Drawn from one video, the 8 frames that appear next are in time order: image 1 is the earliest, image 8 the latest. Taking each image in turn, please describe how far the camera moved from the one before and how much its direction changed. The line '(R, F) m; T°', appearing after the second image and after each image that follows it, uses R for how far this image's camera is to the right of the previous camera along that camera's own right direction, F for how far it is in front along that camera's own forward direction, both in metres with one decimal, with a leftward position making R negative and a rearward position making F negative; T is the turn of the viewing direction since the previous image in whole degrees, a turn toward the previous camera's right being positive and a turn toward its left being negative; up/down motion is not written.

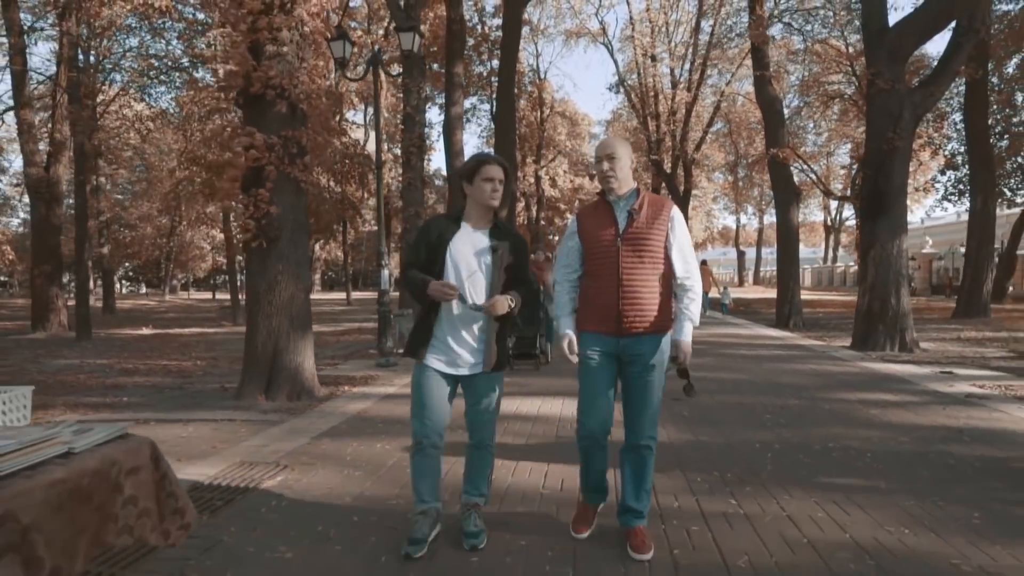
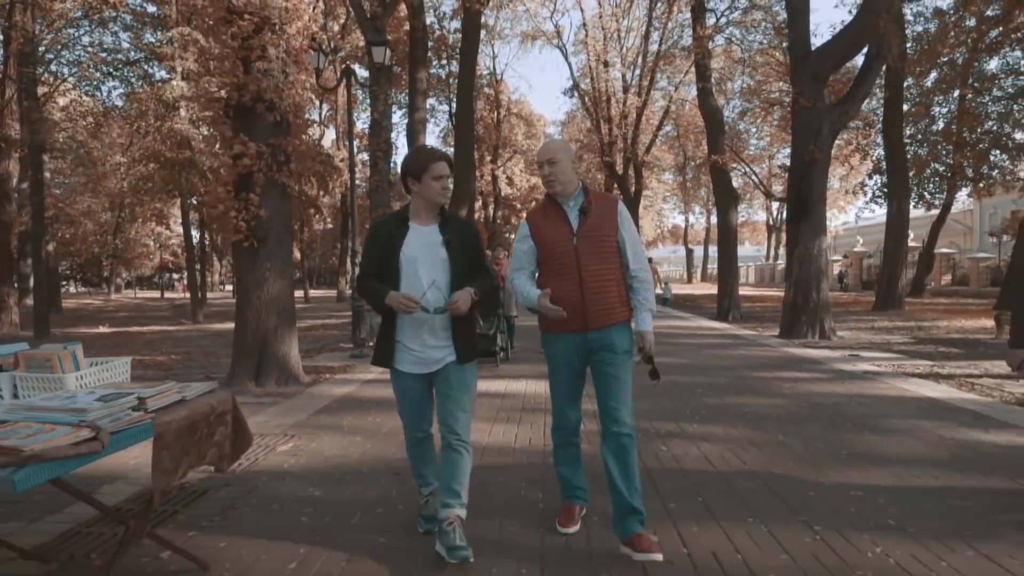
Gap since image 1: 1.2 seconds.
(-0.2, -1.1) m; +4°
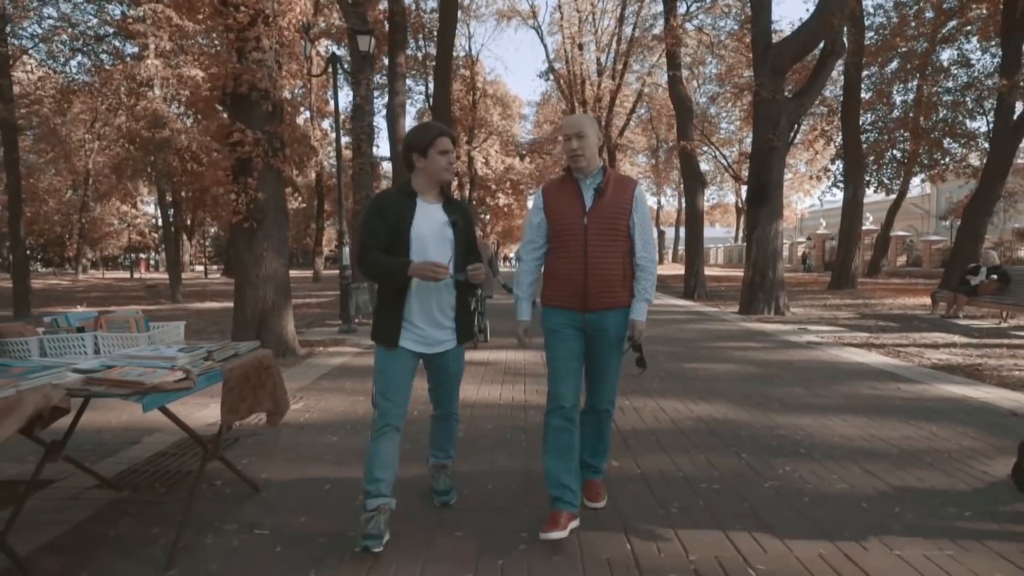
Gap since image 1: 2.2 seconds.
(-0.1, -0.8) m; +3°
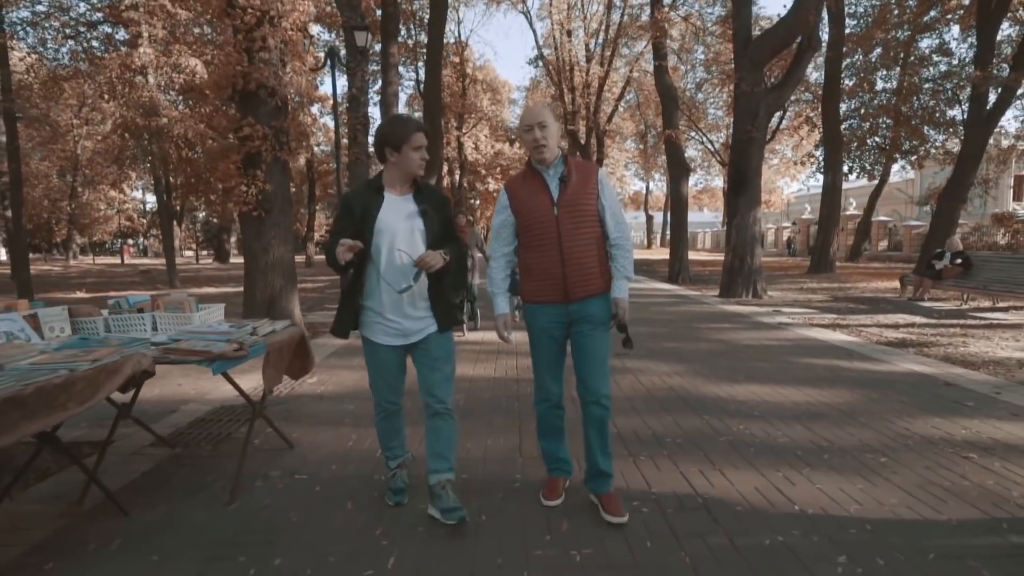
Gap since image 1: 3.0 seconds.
(0.0, -0.8) m; +1°
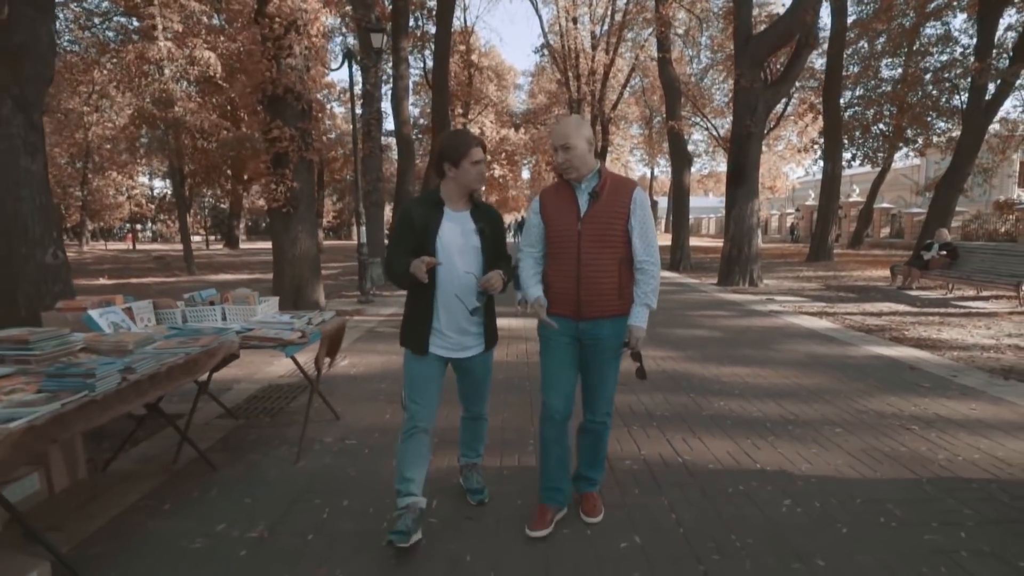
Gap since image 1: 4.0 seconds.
(-0.1, -0.8) m; 0°
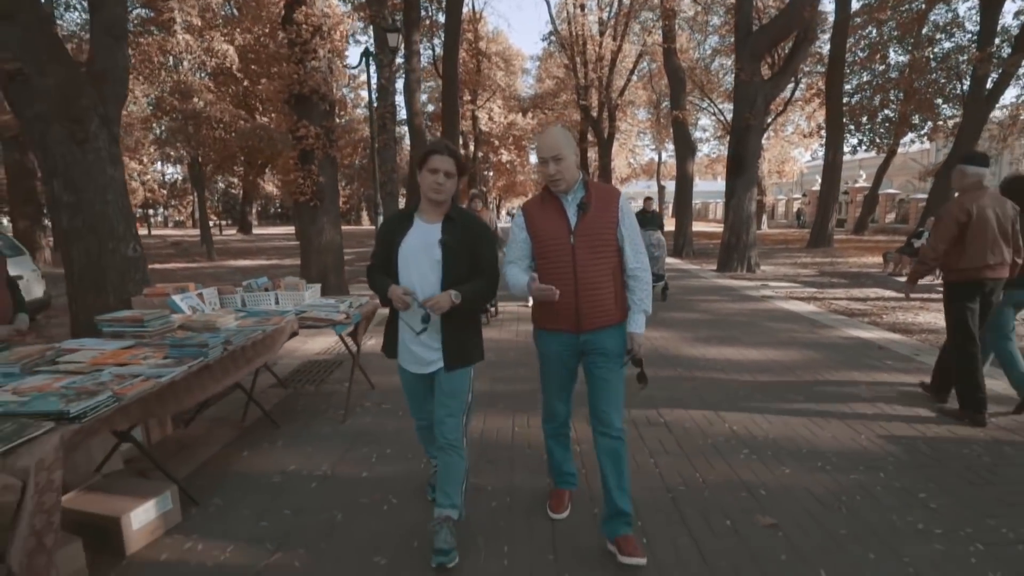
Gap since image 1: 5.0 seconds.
(0.0, -0.9) m; -1°
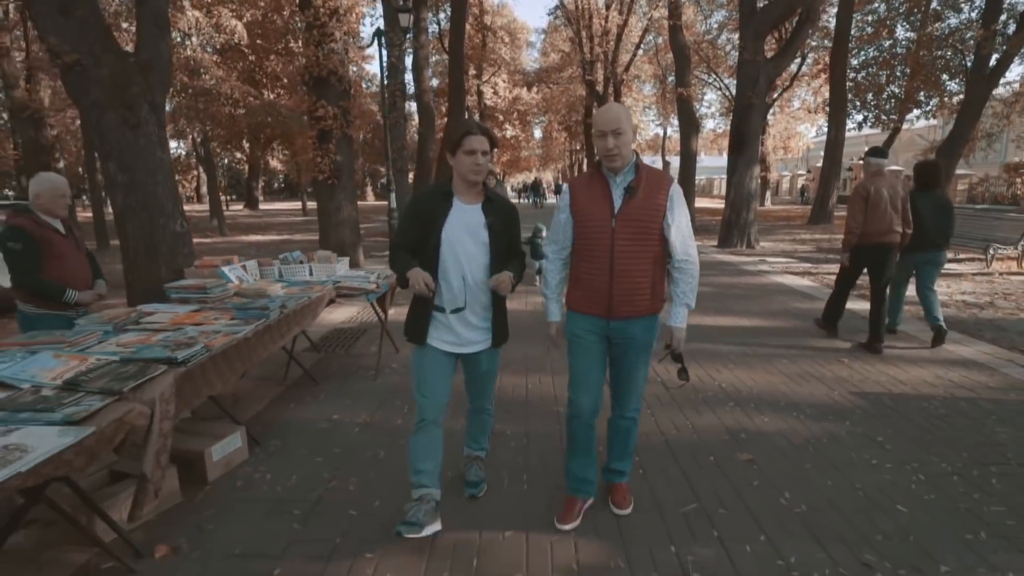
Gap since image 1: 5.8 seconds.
(-0.1, -0.7) m; 0°
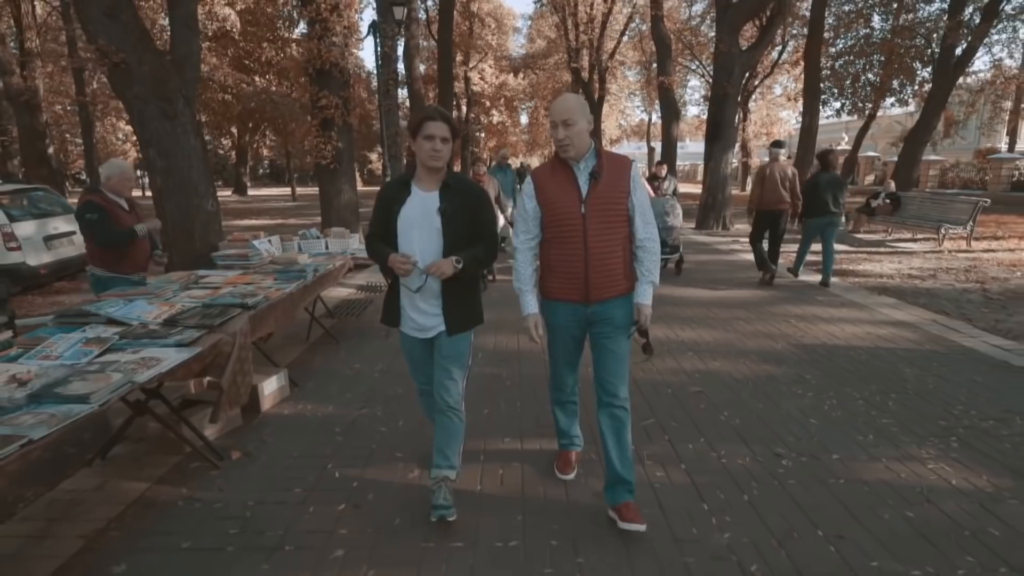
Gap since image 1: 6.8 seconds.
(-0.1, -1.0) m; +1°
